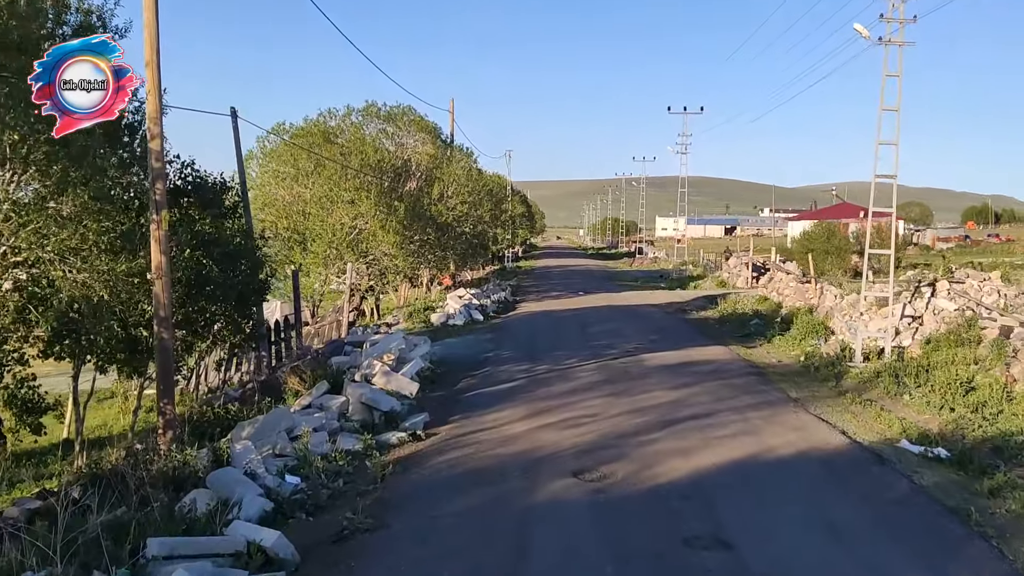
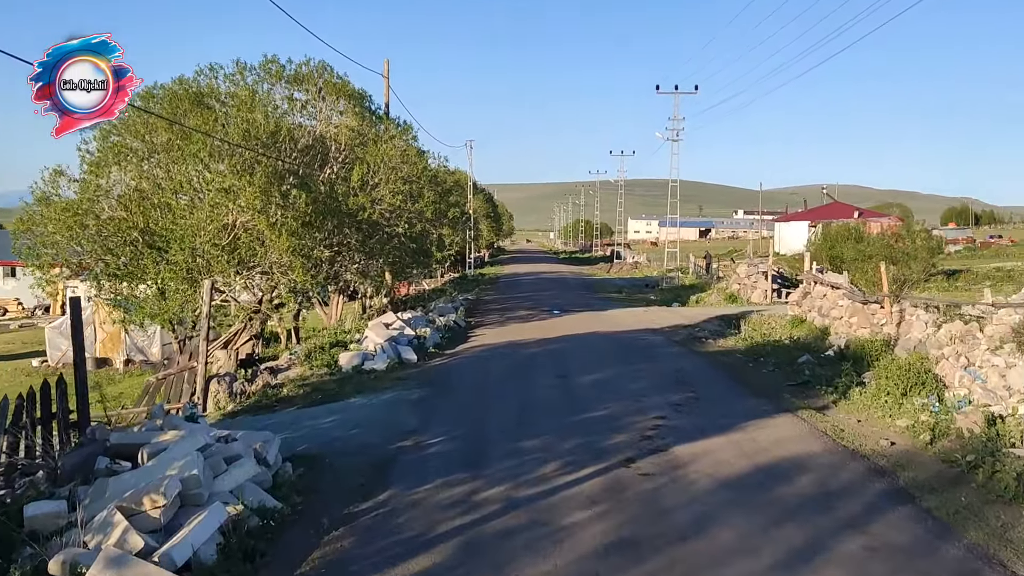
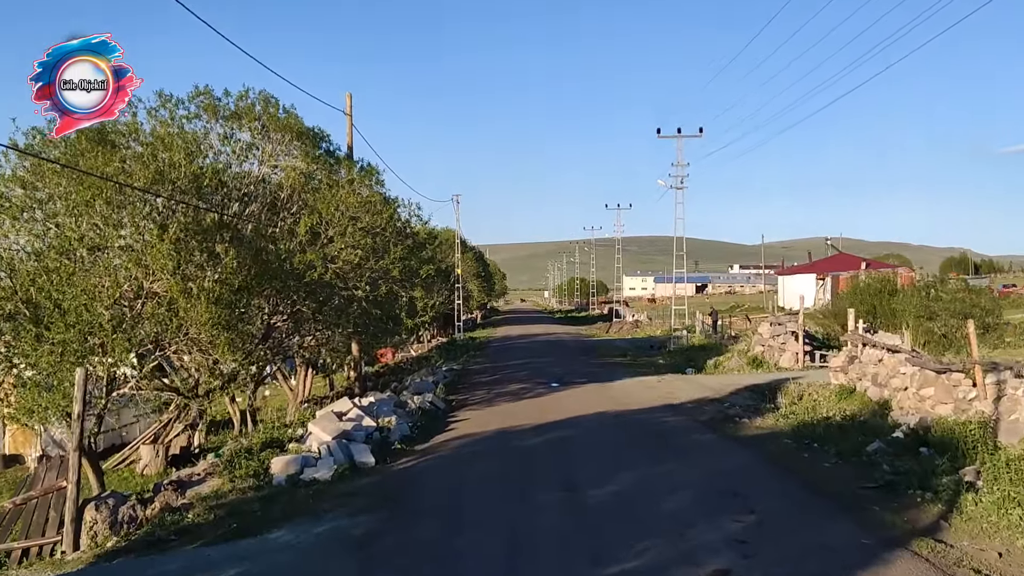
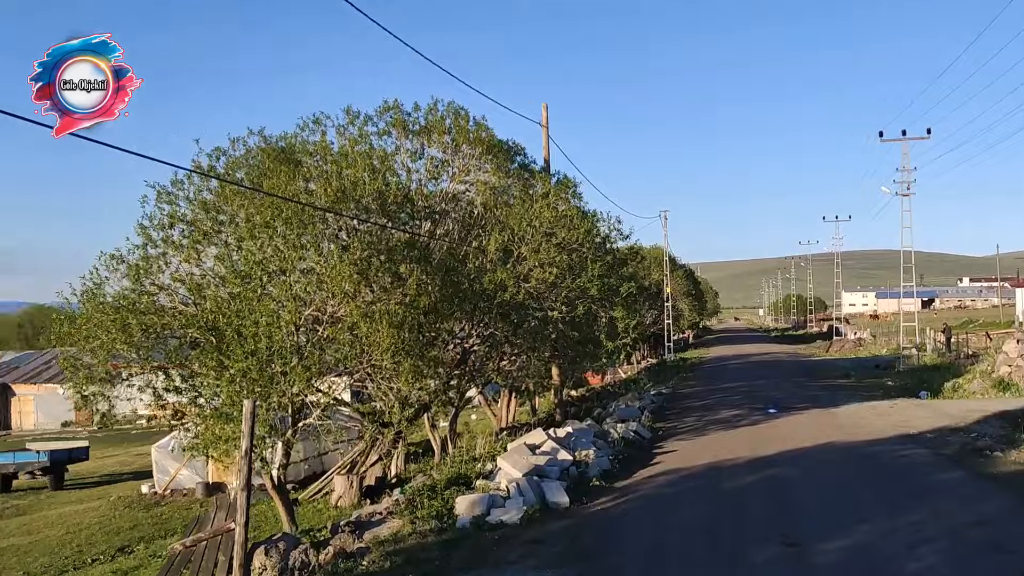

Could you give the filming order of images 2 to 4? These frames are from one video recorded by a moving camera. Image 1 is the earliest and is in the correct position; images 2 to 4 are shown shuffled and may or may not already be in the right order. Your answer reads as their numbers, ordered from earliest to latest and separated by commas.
2, 3, 4
